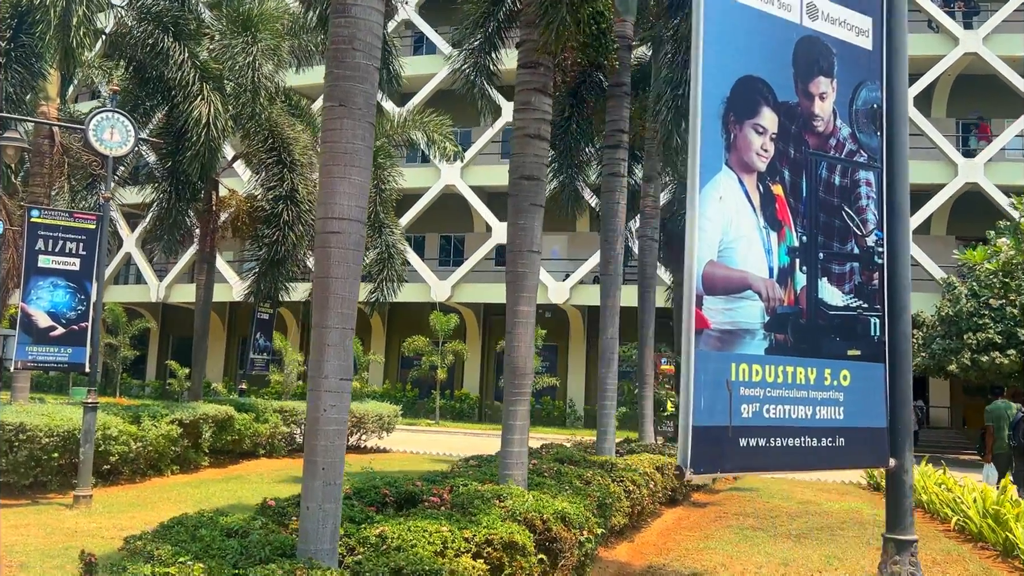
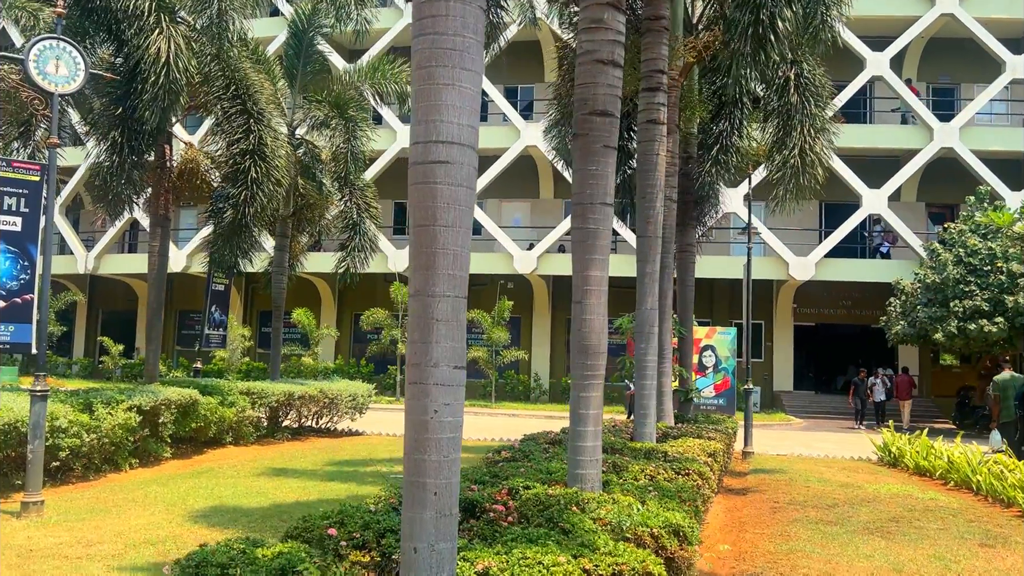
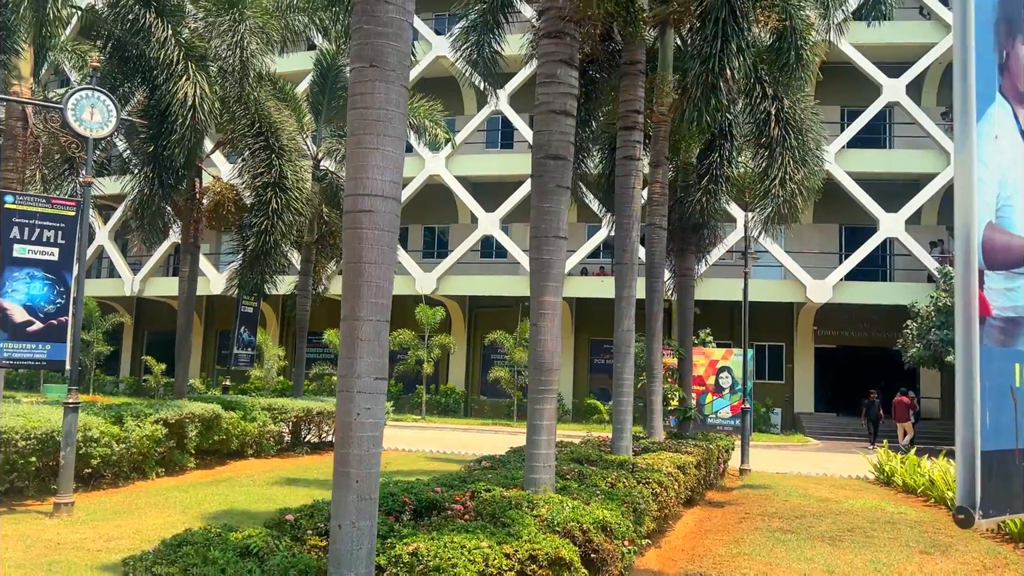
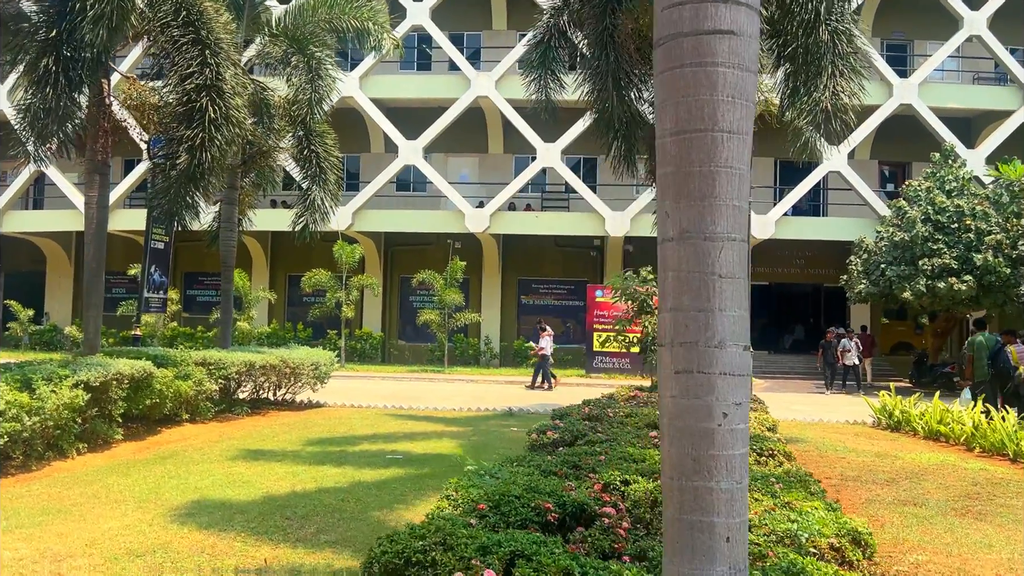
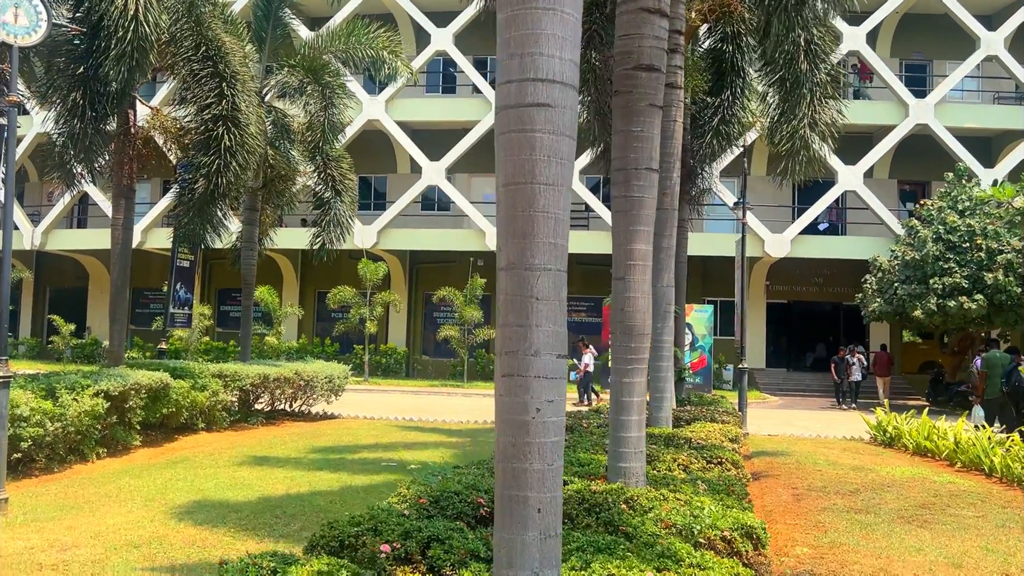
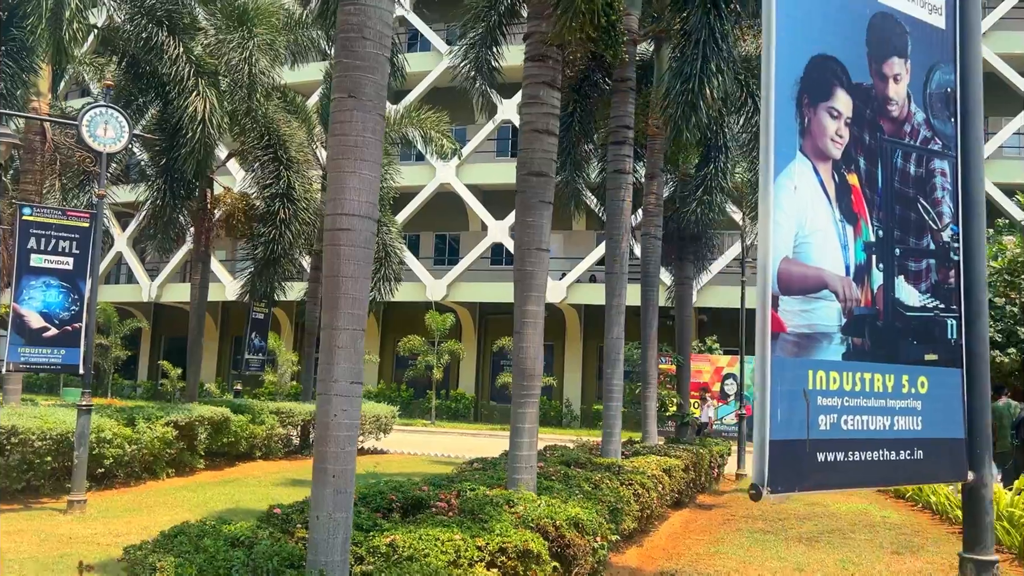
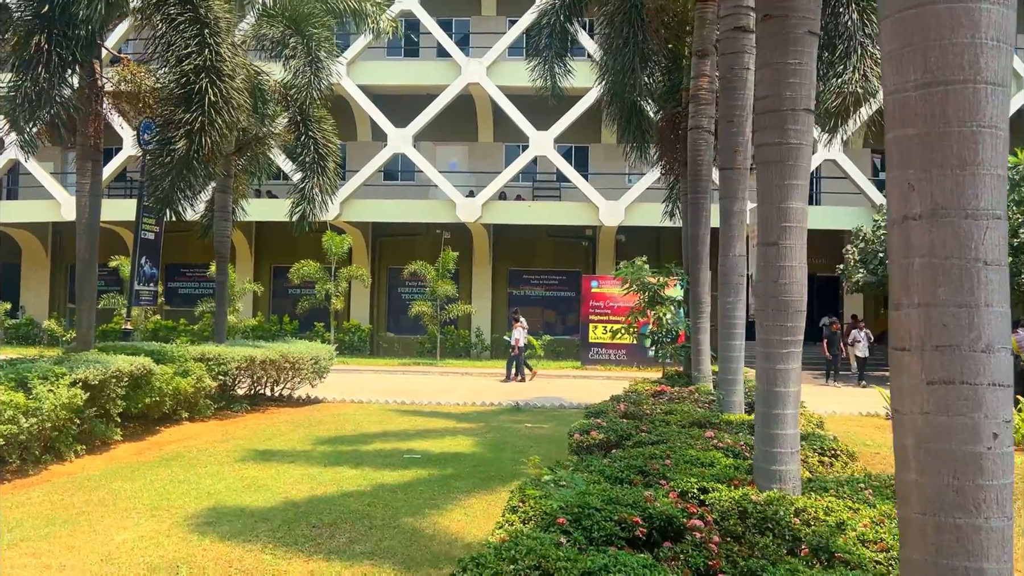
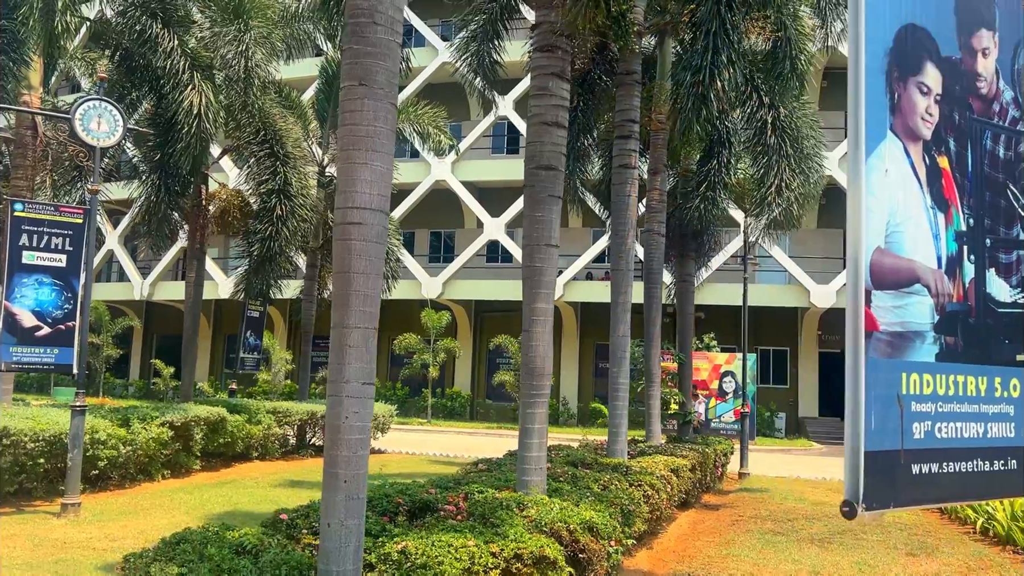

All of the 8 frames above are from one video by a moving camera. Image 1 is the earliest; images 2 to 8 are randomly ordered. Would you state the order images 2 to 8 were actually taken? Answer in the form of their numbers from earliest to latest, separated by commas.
6, 8, 3, 2, 5, 4, 7
